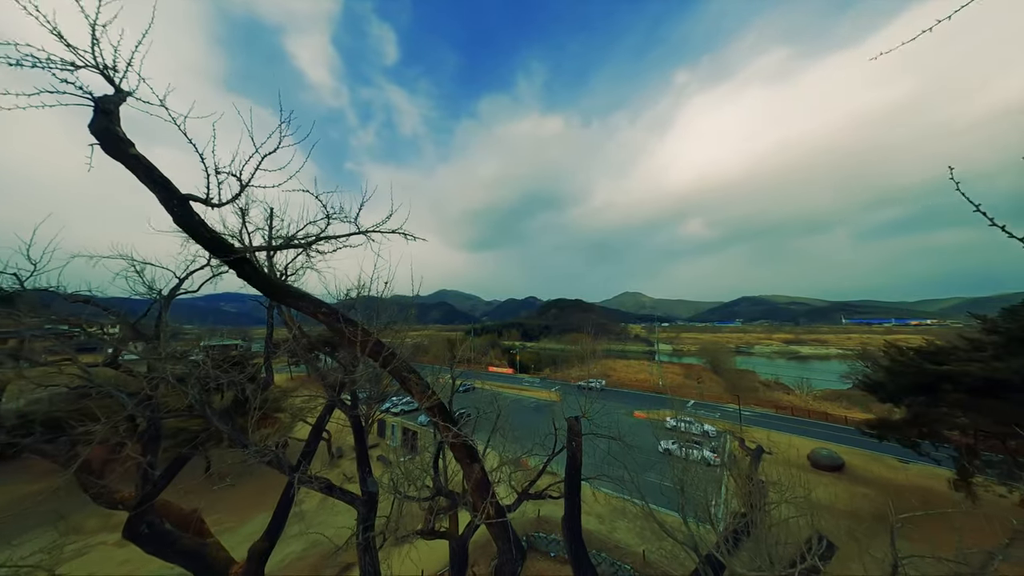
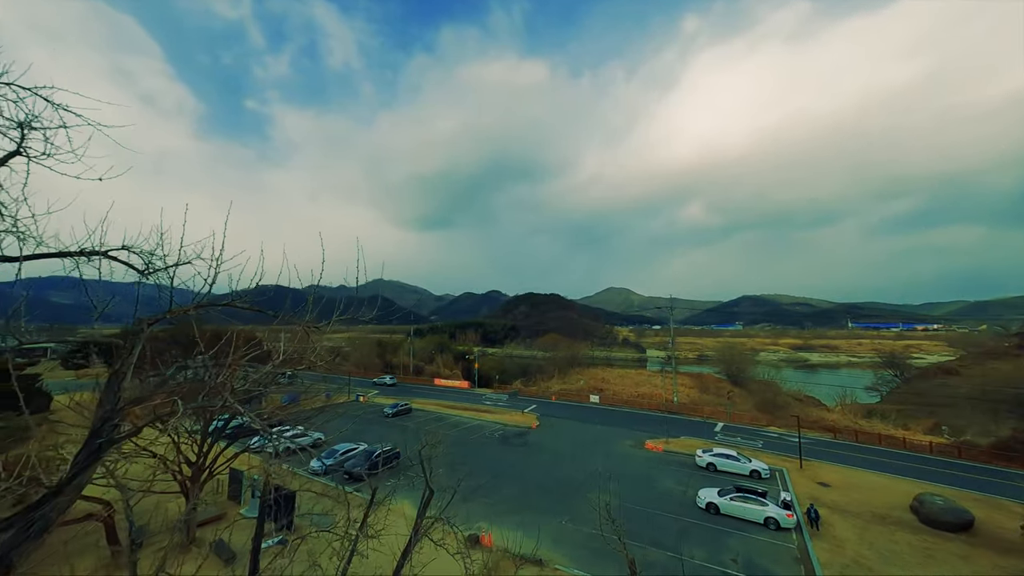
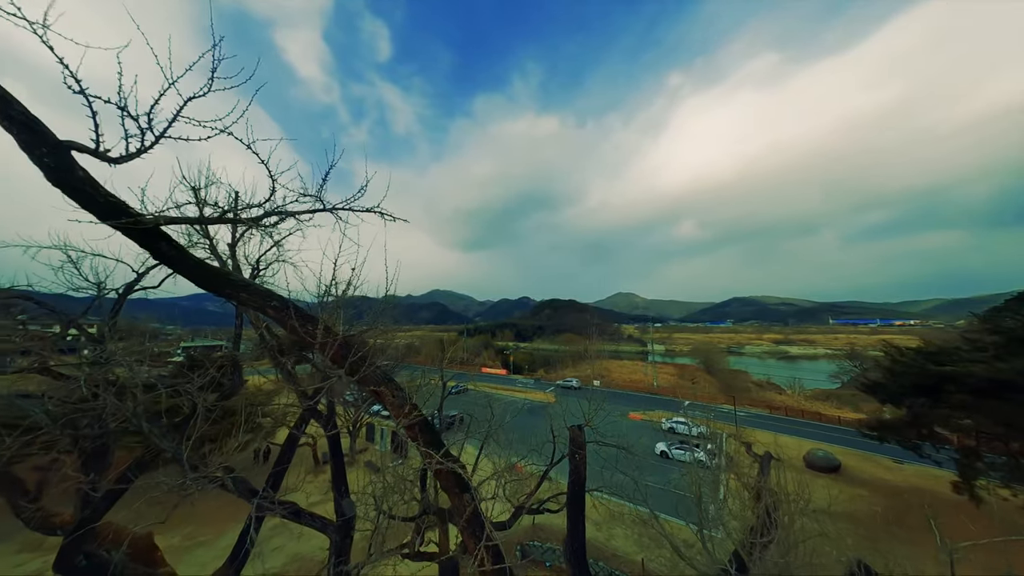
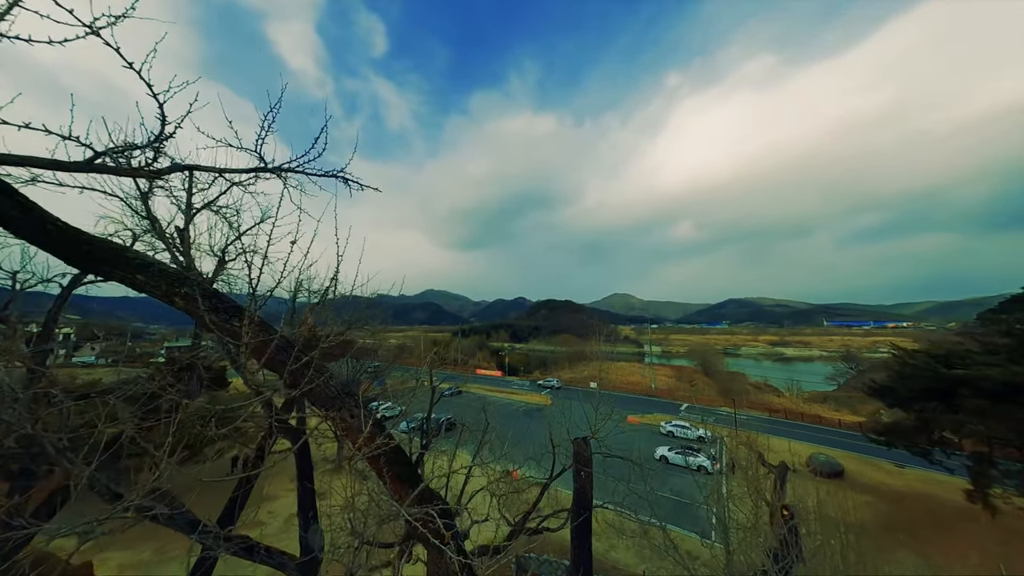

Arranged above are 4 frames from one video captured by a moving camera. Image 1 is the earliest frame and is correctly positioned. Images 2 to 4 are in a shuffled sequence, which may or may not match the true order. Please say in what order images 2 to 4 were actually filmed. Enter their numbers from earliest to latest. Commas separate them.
3, 4, 2
